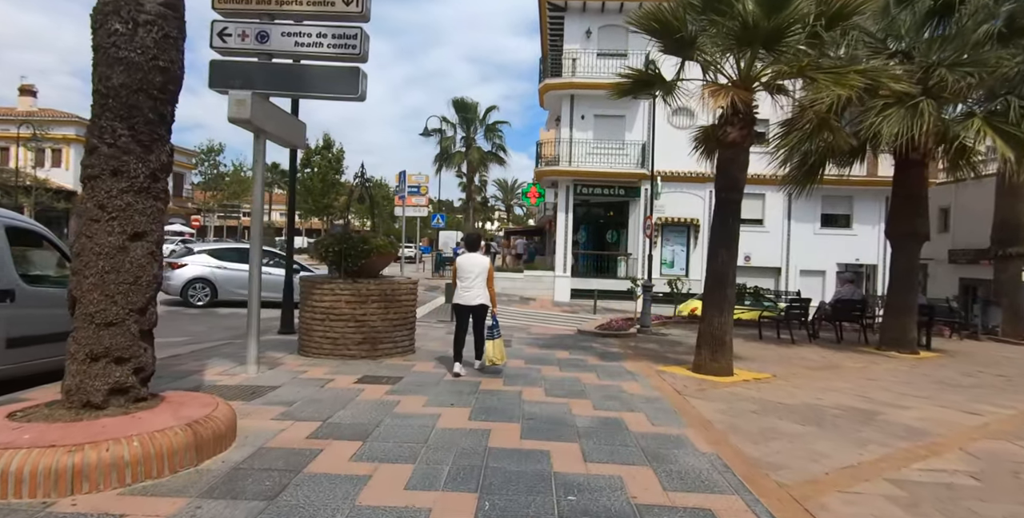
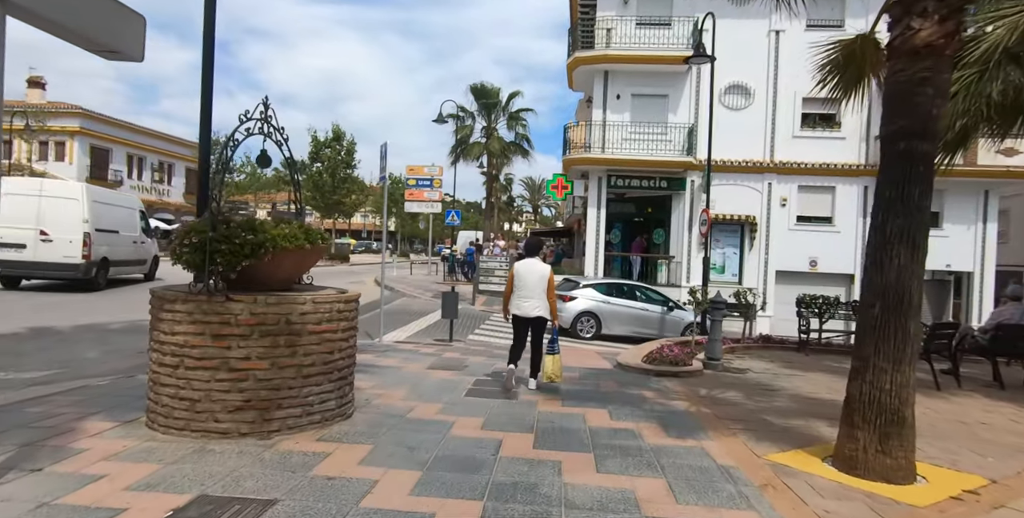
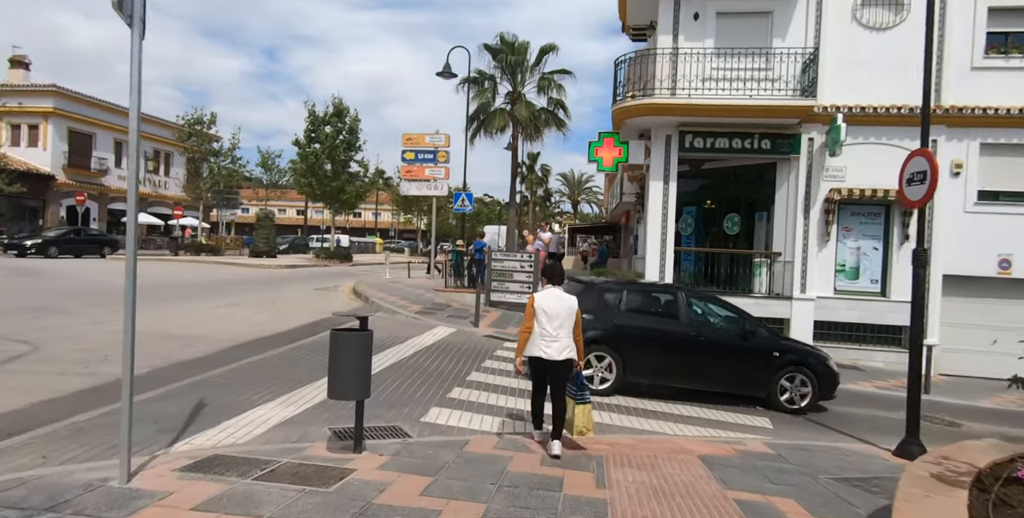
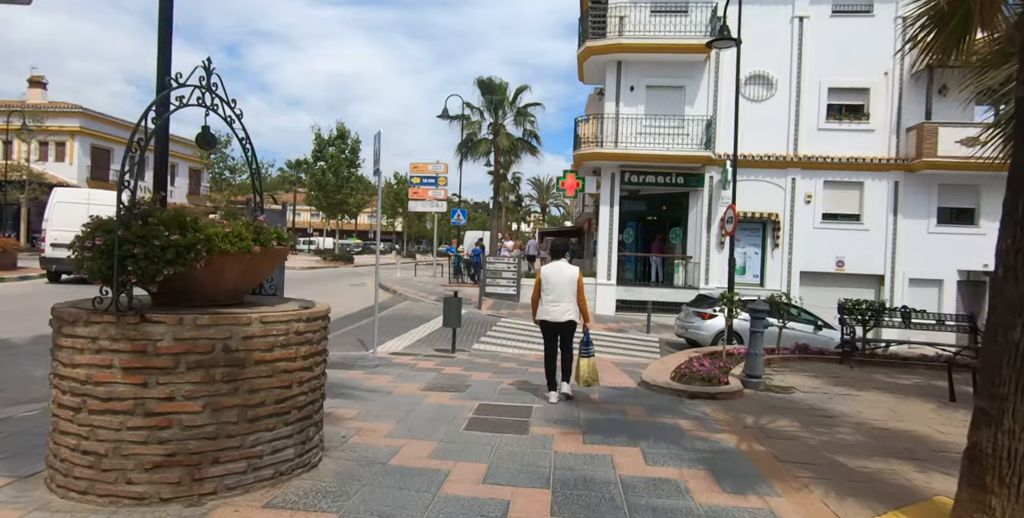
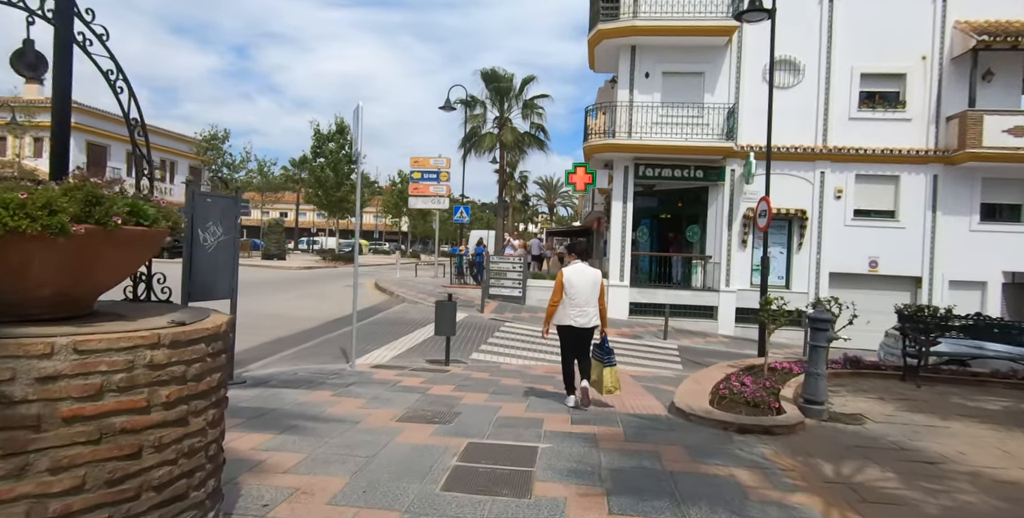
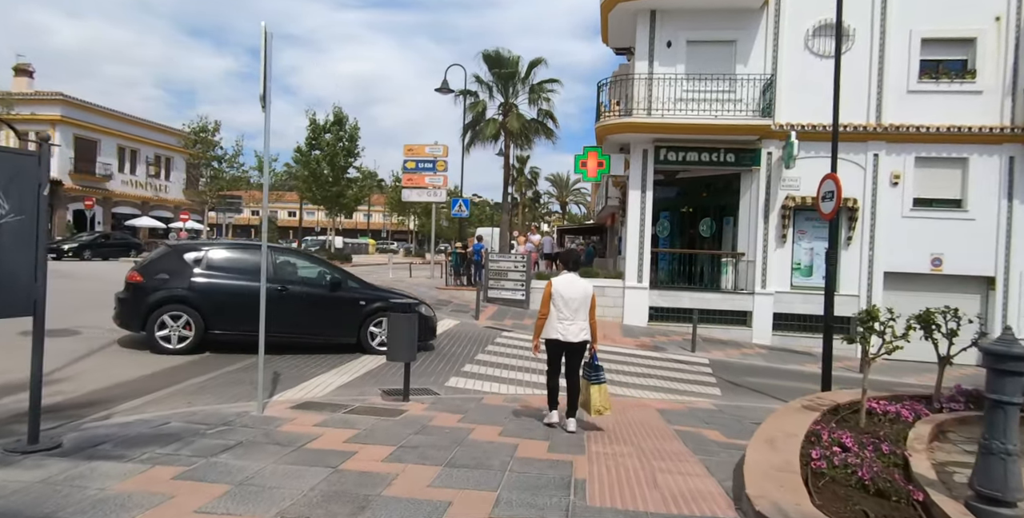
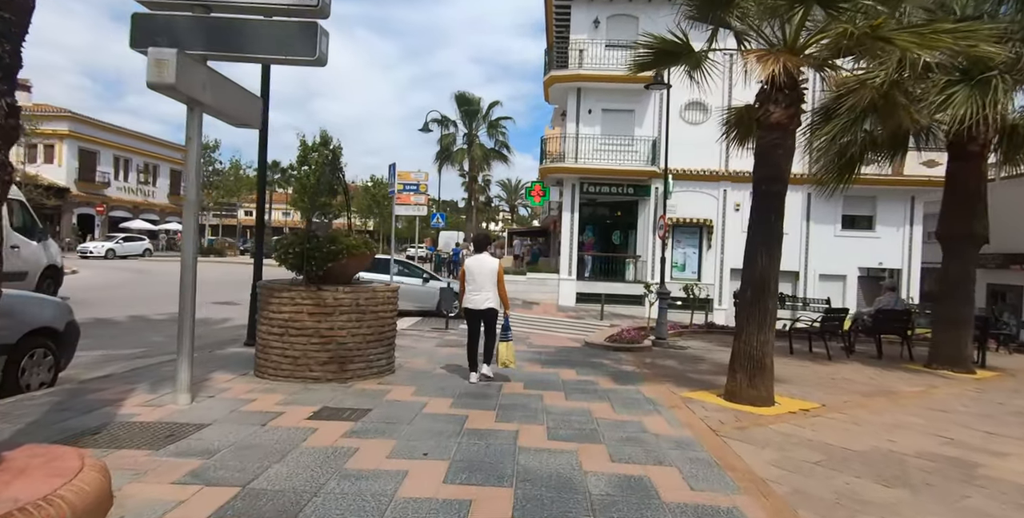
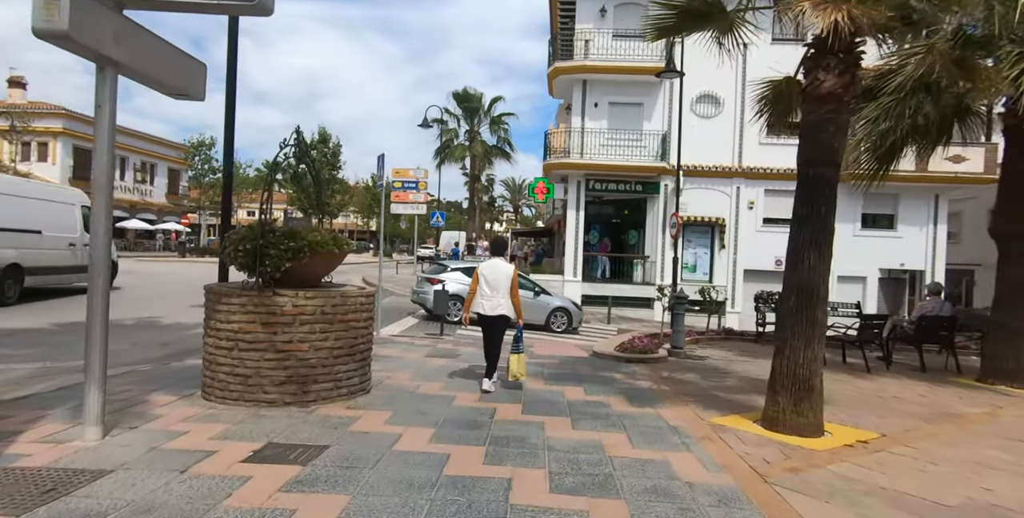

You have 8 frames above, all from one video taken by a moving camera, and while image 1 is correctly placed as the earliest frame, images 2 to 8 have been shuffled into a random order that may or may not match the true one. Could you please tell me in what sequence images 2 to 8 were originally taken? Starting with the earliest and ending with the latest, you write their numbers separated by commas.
7, 8, 2, 4, 5, 6, 3
